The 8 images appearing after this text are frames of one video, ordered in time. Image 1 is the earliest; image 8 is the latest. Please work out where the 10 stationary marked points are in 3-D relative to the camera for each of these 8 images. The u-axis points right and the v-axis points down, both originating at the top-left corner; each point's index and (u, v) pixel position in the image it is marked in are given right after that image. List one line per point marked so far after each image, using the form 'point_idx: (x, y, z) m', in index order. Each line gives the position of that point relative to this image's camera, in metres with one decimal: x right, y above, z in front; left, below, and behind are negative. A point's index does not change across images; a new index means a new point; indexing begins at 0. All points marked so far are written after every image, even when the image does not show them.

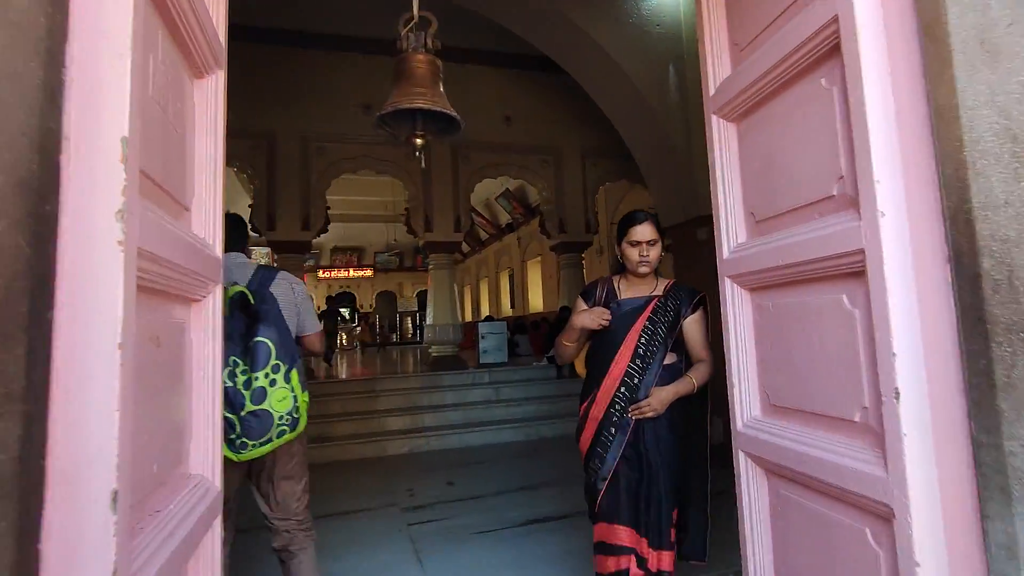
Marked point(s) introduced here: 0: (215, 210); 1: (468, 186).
0: (-0.7, +0.2, +1.4) m
1: (-0.6, +1.3, +7.4) m
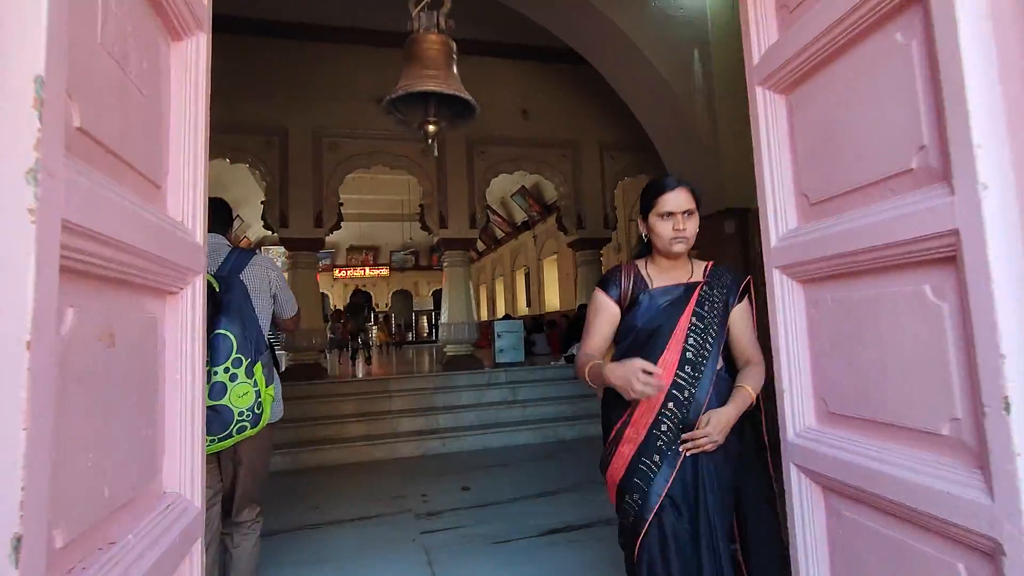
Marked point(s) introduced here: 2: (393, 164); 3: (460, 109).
0: (-0.7, +0.2, +1.2) m
1: (-0.4, +1.4, +7.3) m
2: (-1.5, +1.5, +7.0) m
3: (-0.2, +0.9, +2.7) m
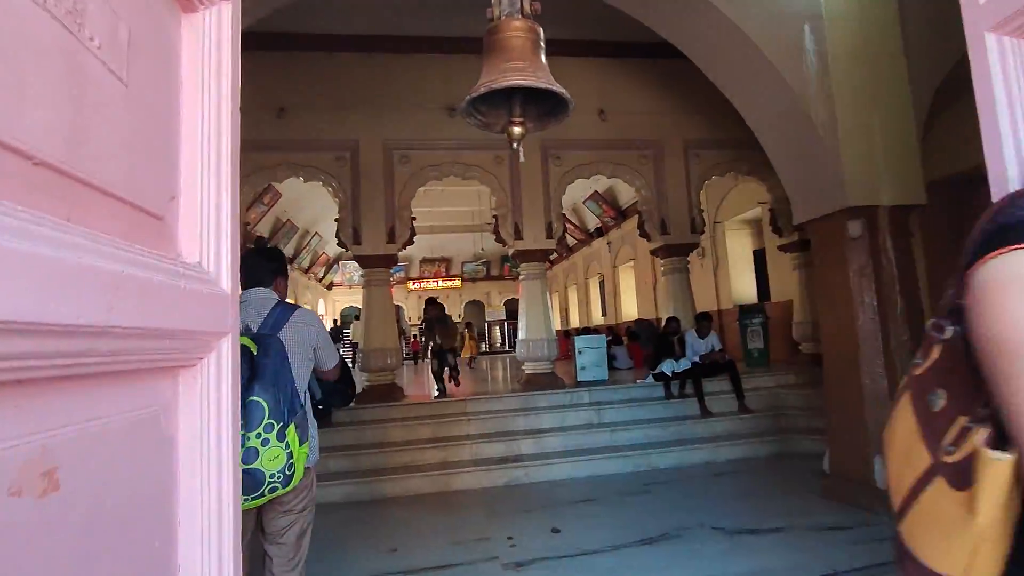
0: (-0.5, +0.1, +0.9) m
1: (+0.6, +1.2, +6.9) m
2: (-0.6, +1.3, +6.7) m
3: (+0.1, +0.7, +2.3) m
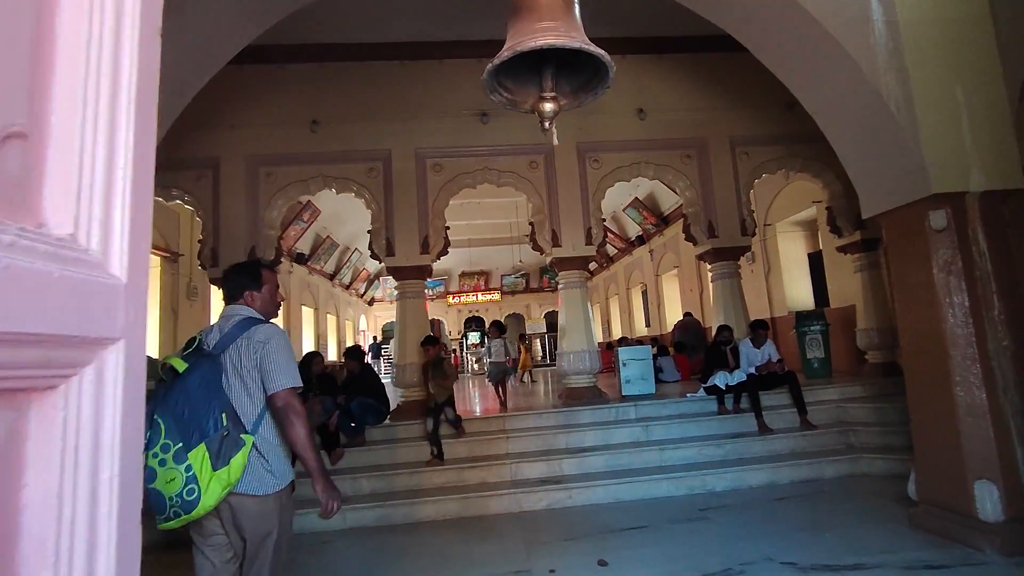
0: (-0.4, +0.1, +0.6) m
1: (+1.0, +1.1, +6.5) m
2: (-0.1, +1.2, +6.5) m
3: (+0.3, +0.7, +2.0) m
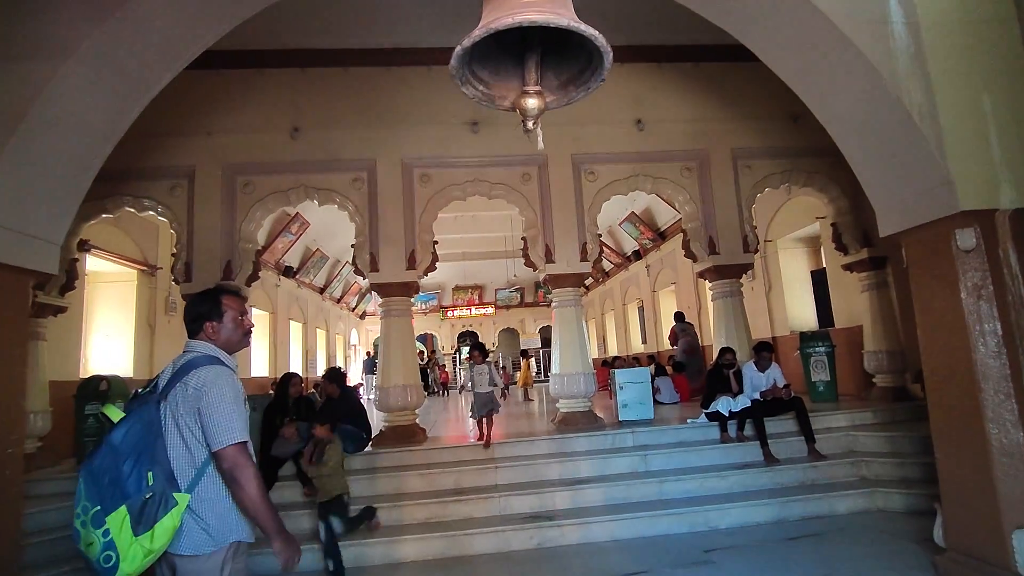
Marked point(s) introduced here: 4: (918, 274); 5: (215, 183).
0: (-0.5, +0.1, +0.3) m
1: (+0.9, +0.9, +6.2) m
2: (-0.2, +1.0, +6.2) m
3: (+0.2, +0.7, +1.7) m
4: (+2.4, +0.1, +3.3) m
5: (-3.1, +1.1, +5.9) m
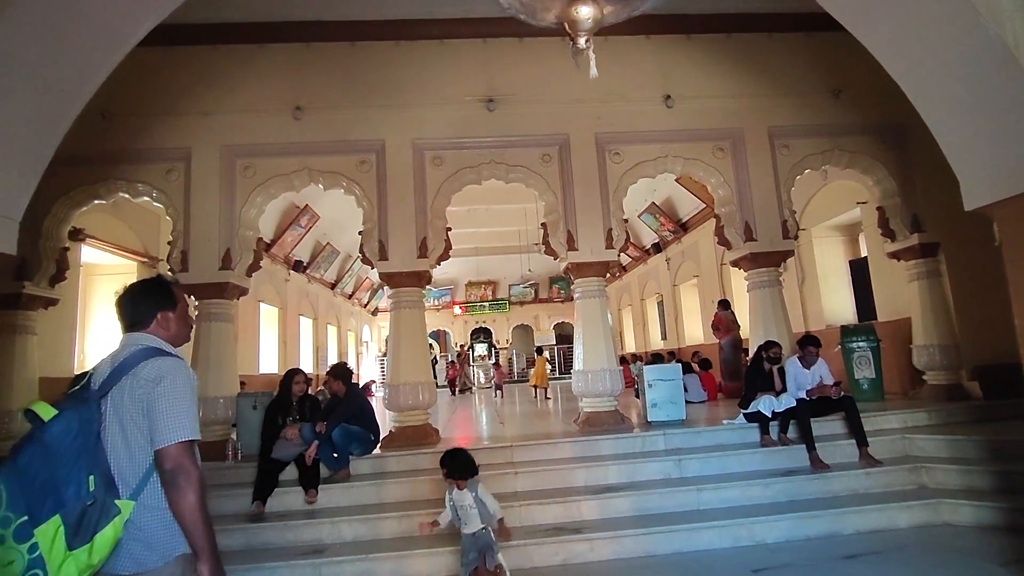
0: (-0.4, +0.1, -0.1) m
1: (+1.1, +1.0, +5.8) m
2: (0.0, +1.1, +5.7) m
3: (+0.3, +0.7, +1.3) m
4: (+2.5, +0.2, +2.8) m
5: (-2.9, +1.2, +5.5) m
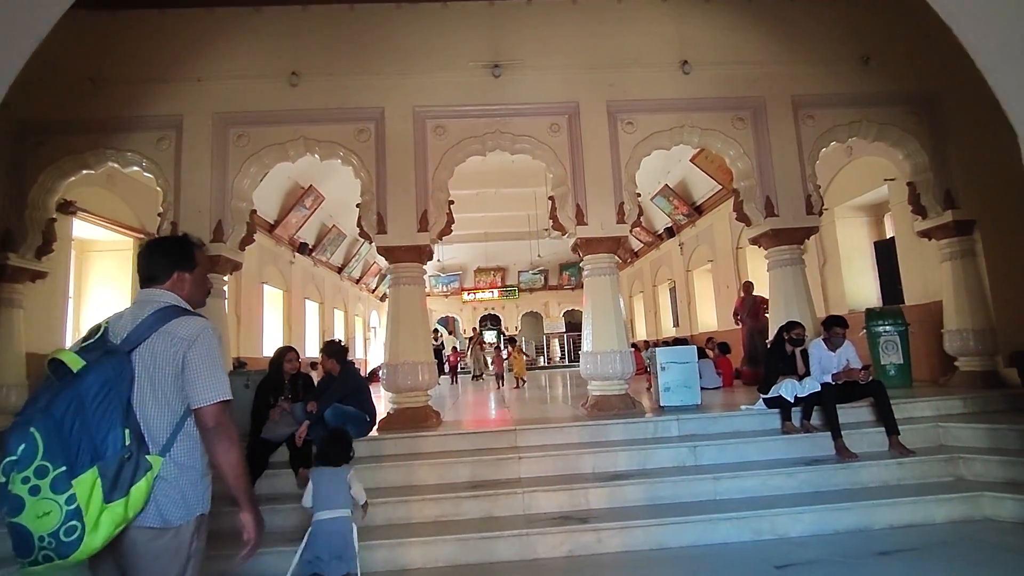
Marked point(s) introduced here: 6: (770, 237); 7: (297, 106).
0: (-0.5, +0.2, -0.4) m
1: (+1.2, +1.2, +5.4) m
2: (0.0, +1.3, +5.4) m
3: (+0.3, +0.9, +1.0) m
4: (+2.5, +0.3, +2.5) m
5: (-2.8, +1.4, +5.2) m
6: (+2.5, +0.5, +5.5) m
7: (-2.0, +1.7, +5.3) m
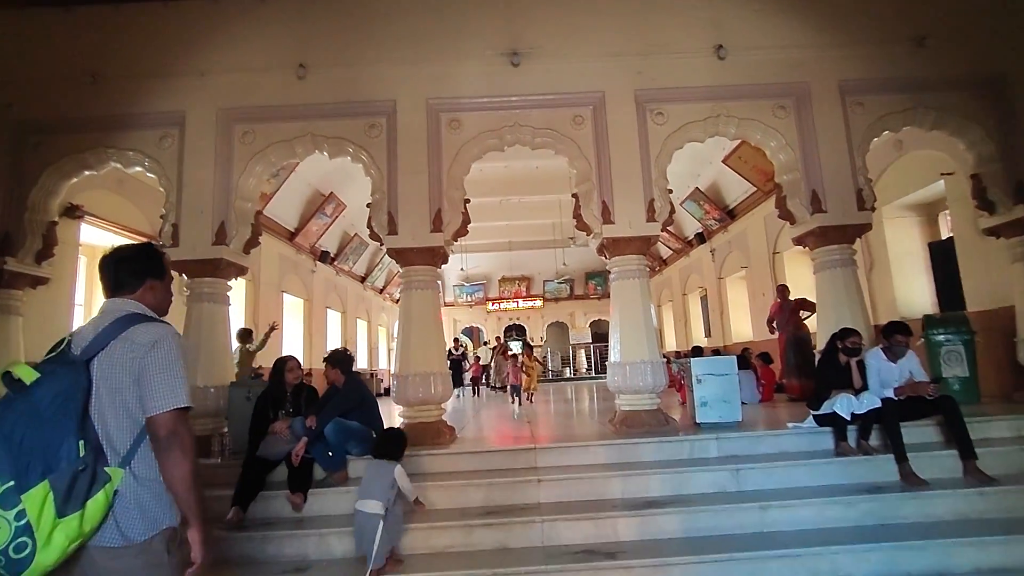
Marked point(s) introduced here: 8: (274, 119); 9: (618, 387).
0: (-0.6, +0.3, -0.8) m
1: (+1.3, +1.2, +5.0) m
2: (+0.2, +1.3, +5.1) m
3: (+0.2, +0.9, +0.6) m
4: (+2.5, +0.3, +2.0) m
5: (-2.7, +1.4, +5.0) m
6: (+2.6, +0.5, +4.9) m
7: (-1.8, +1.6, +5.0) m
8: (-2.1, +1.5, +5.0) m
9: (+0.9, -0.8, +4.7) m
